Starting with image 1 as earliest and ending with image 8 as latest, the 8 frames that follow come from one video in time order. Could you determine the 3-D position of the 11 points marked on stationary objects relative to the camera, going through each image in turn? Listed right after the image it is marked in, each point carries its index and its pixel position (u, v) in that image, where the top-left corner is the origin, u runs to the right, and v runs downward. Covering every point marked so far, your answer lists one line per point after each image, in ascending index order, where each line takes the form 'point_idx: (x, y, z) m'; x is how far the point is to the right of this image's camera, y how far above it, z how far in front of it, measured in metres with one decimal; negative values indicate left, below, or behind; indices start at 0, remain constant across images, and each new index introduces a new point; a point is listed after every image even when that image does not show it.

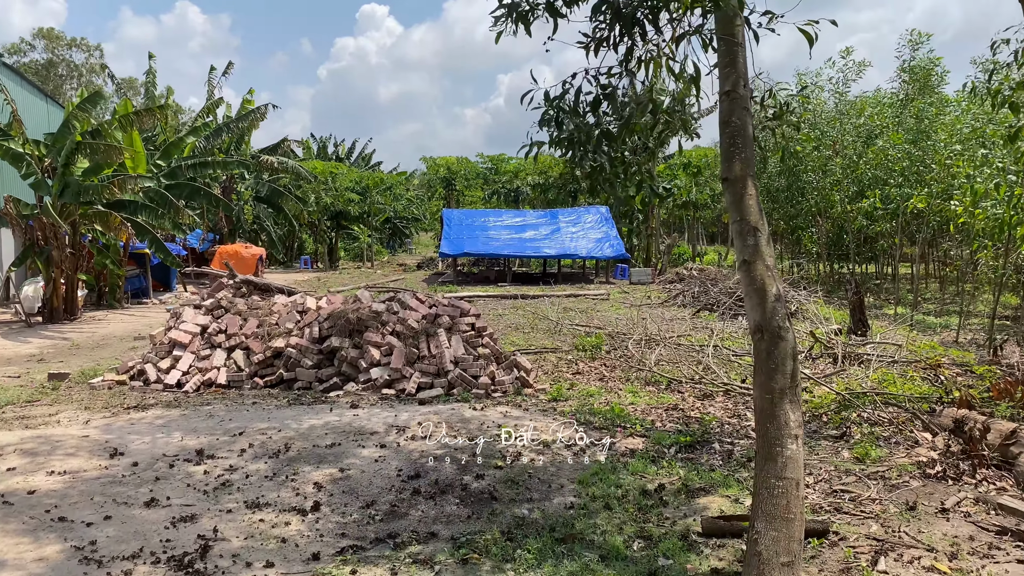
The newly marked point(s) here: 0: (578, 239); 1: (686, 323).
0: (+1.5, +1.1, +19.0) m
1: (+2.1, -0.4, +10.4) m
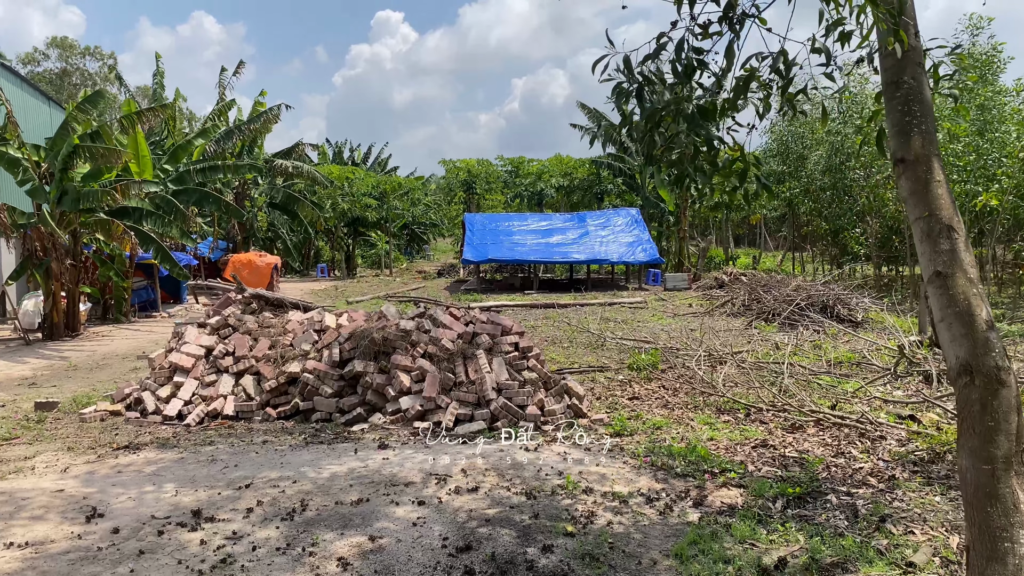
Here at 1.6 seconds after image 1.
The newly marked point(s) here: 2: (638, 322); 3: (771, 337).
0: (+2.0, +1.0, +18.0) m
1: (+2.5, -0.5, +9.4) m
2: (+1.6, -0.5, +11.1) m
3: (+2.7, -0.5, +8.7) m
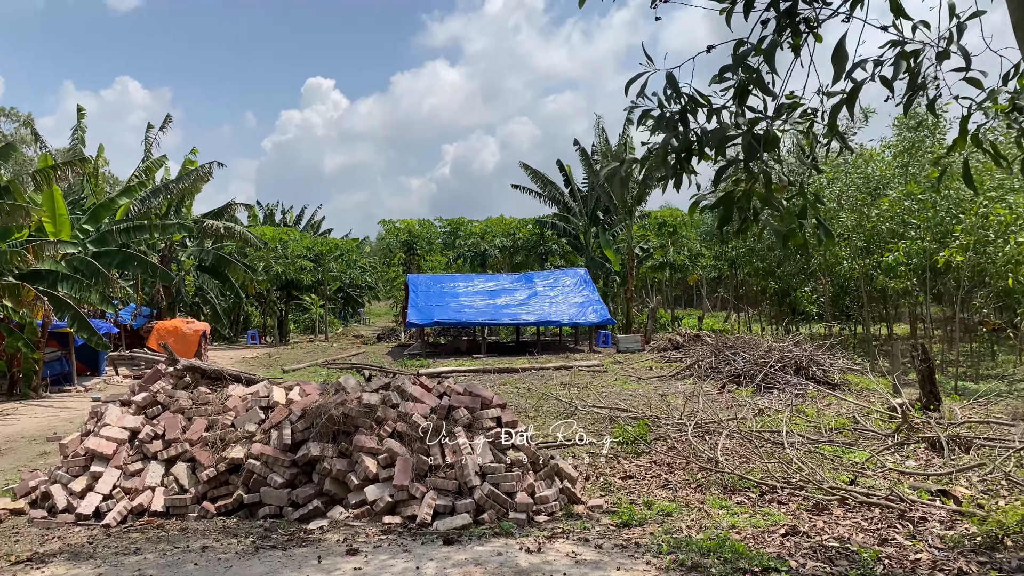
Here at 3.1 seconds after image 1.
0: (+0.9, -0.3, +17.4) m
1: (+2.2, -1.2, +8.8) m
2: (+1.1, -1.2, +10.4) m
3: (+2.3, -1.1, +8.1) m
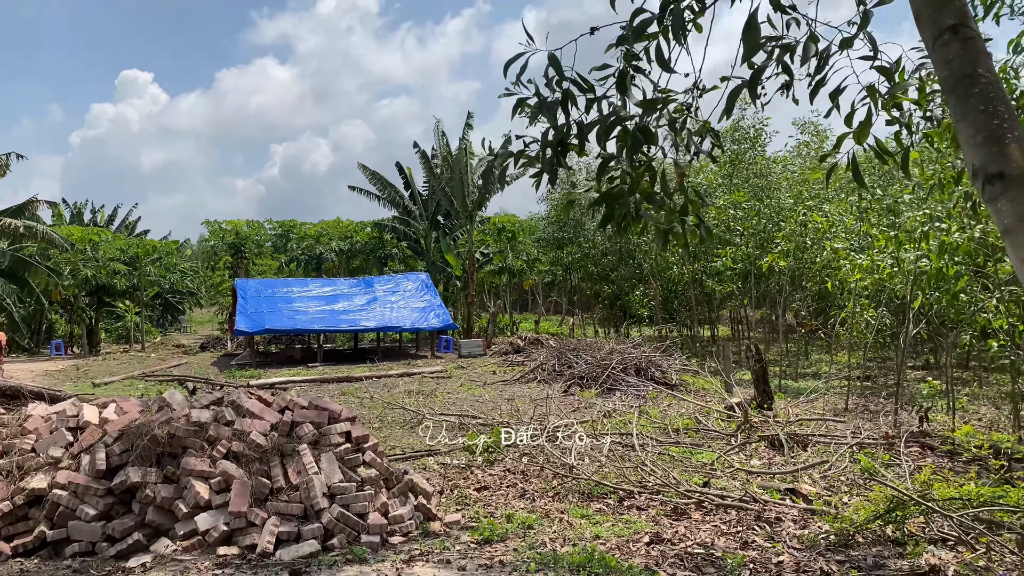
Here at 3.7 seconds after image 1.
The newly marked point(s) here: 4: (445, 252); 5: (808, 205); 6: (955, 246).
0: (-2.3, -0.4, +17.0) m
1: (+0.6, -1.2, +8.7) m
2: (-0.8, -1.3, +10.1) m
3: (+0.9, -1.1, +8.1) m
4: (-1.5, +0.8, +19.5) m
5: (+4.0, +1.1, +11.6) m
6: (+3.7, +0.3, +7.2) m
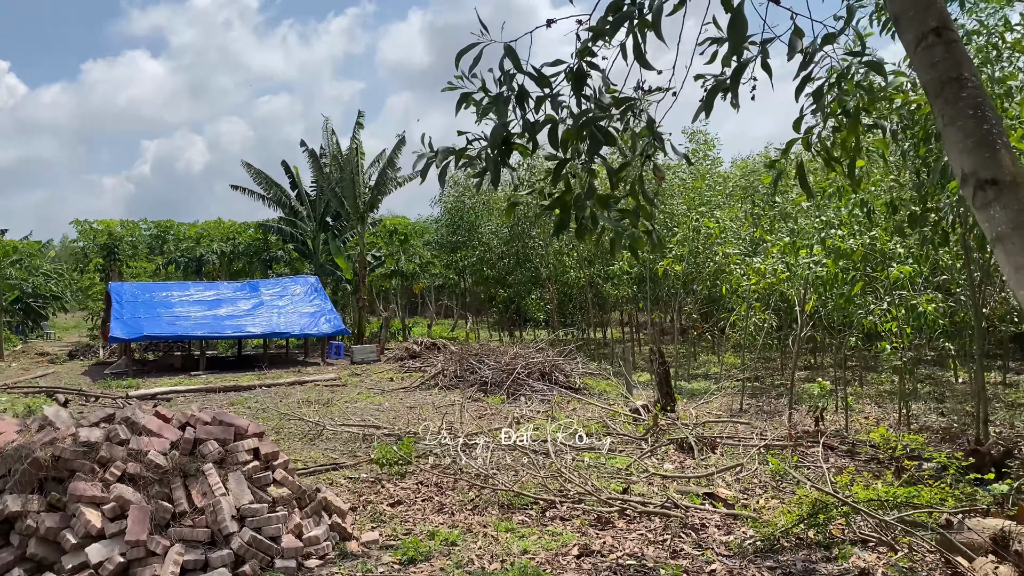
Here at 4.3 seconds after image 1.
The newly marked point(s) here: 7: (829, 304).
0: (-4.3, -0.5, +16.3) m
1: (-0.4, -1.2, +8.6) m
2: (-1.9, -1.3, +9.8) m
3: (0.0, -1.2, +8.0) m
4: (-3.9, +0.7, +18.9) m
5: (+2.6, +1.1, +11.8) m
6: (+2.9, +0.3, +7.5) m
7: (+3.4, -0.2, +9.2) m
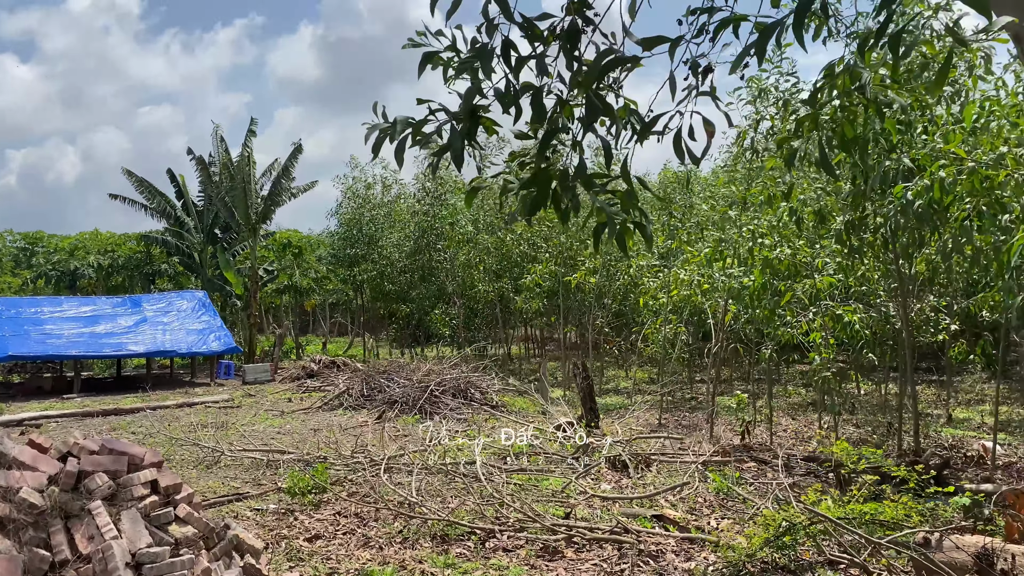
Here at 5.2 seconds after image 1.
0: (-6.1, -0.8, +15.2) m
1: (-1.2, -1.4, +8.0) m
2: (-2.8, -1.5, +9.0) m
3: (-0.7, -1.3, +7.5) m
4: (-6.0, +0.4, +17.9) m
5: (+1.4, +0.9, +11.7) m
6: (+2.2, +0.2, +7.3) m
7: (+2.5, -0.3, +9.2) m
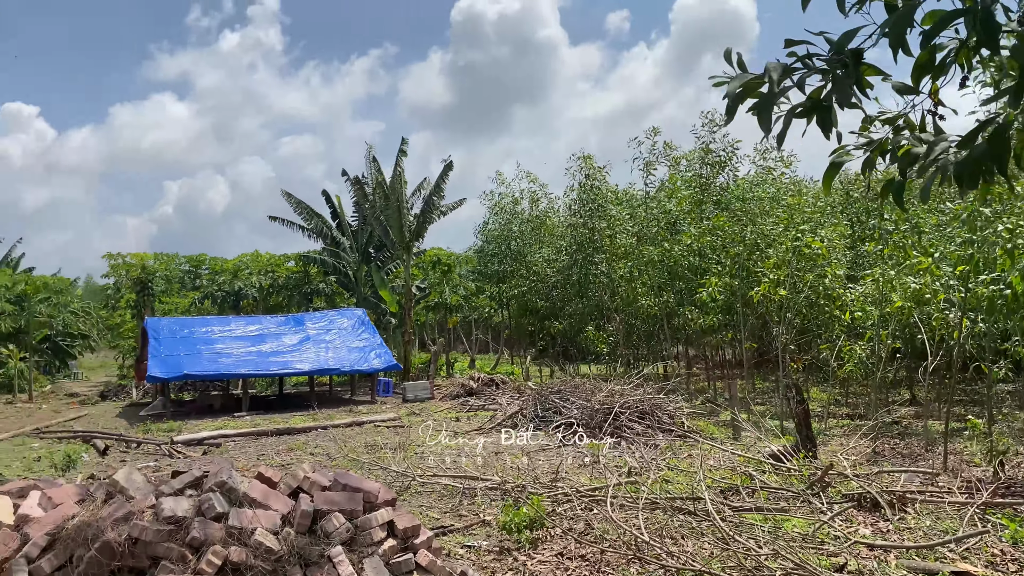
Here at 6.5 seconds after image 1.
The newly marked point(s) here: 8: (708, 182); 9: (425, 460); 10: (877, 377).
0: (-3.2, -1.1, +15.3) m
1: (+0.6, -1.5, +7.4) m
2: (-0.9, -1.6, +8.6) m
3: (+0.9, -1.4, +6.8) m
4: (-2.8, 0.0, +17.9) m
5: (+3.6, +0.7, +10.7) m
6: (+3.8, +0.1, +6.3) m
7: (+4.4, -0.4, +8.0) m
8: (+2.9, +1.6, +12.7) m
9: (-0.8, -1.6, +8.0) m
10: (+4.5, -1.1, +10.4) m
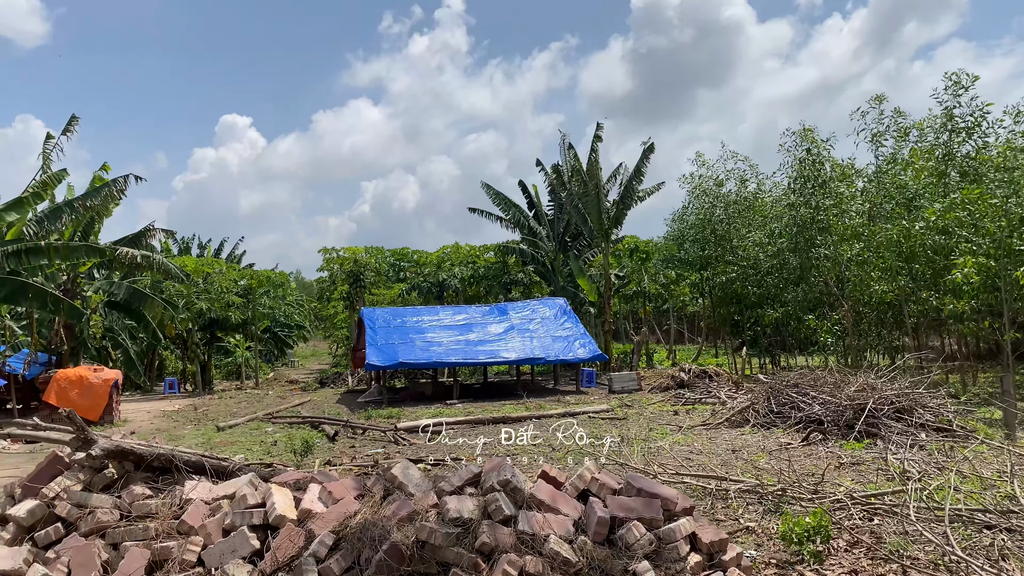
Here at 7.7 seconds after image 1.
0: (+0.5, -0.9, +15.1) m
1: (+2.5, -1.3, +6.6) m
2: (+1.3, -1.5, +8.1) m
3: (+2.7, -1.2, +6.0) m
4: (+1.4, +0.3, +17.6) m
5: (+6.2, +1.0, +9.2) m
6: (+5.4, +0.3, +4.8) m
7: (+6.4, -0.2, +6.5) m
8: (+5.8, +1.8, +11.3) m
9: (+1.3, -1.5, +7.5) m
10: (+6.9, -0.8, +8.7) m
